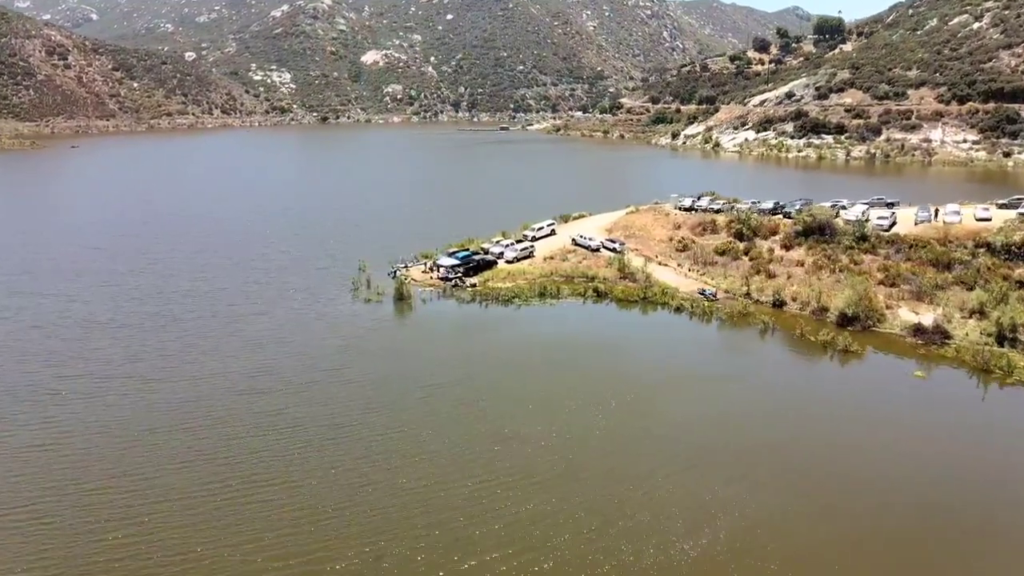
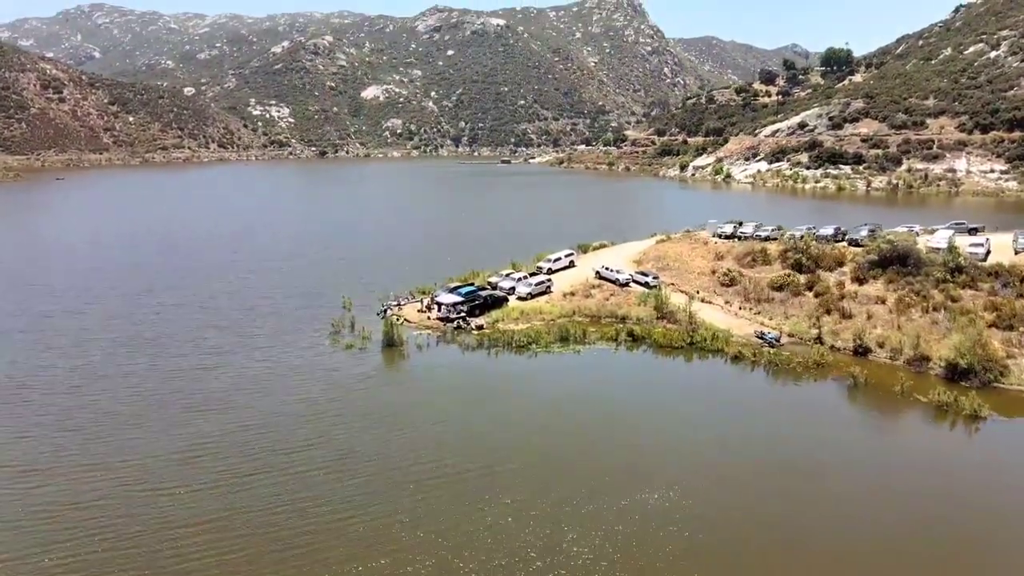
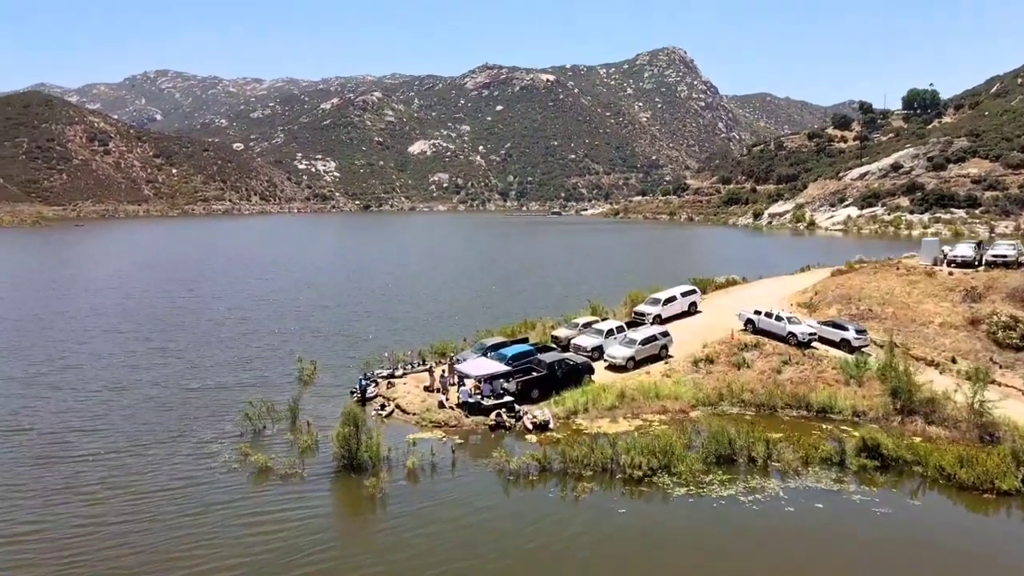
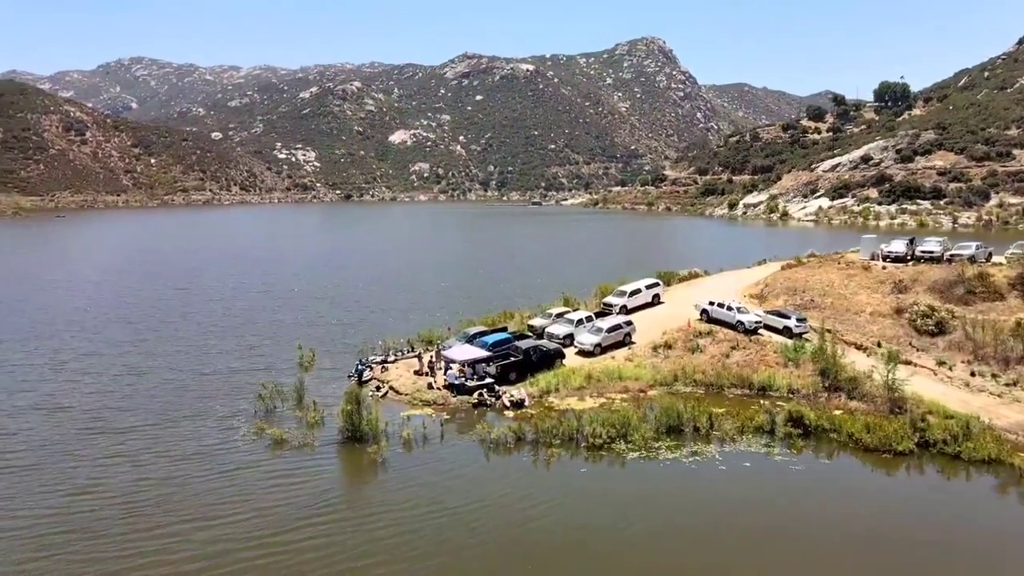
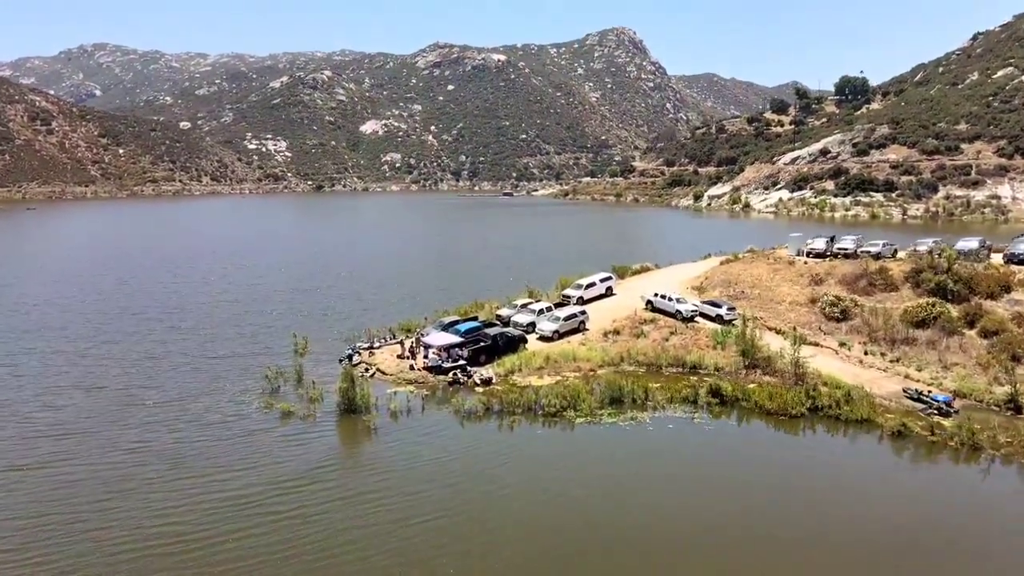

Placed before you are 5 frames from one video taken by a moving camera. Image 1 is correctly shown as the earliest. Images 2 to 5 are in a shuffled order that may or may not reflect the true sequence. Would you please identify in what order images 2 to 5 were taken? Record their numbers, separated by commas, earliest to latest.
2, 5, 4, 3
